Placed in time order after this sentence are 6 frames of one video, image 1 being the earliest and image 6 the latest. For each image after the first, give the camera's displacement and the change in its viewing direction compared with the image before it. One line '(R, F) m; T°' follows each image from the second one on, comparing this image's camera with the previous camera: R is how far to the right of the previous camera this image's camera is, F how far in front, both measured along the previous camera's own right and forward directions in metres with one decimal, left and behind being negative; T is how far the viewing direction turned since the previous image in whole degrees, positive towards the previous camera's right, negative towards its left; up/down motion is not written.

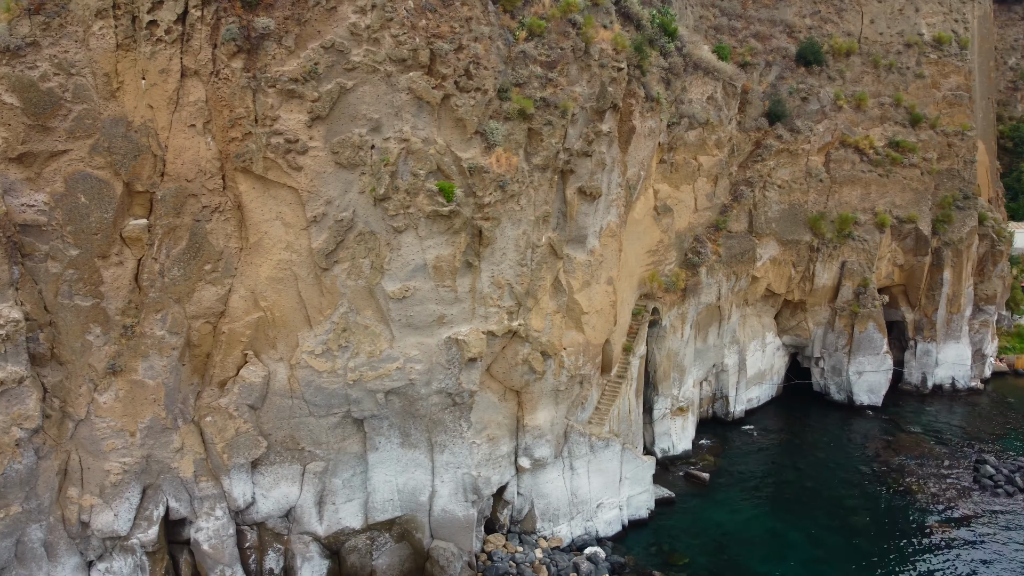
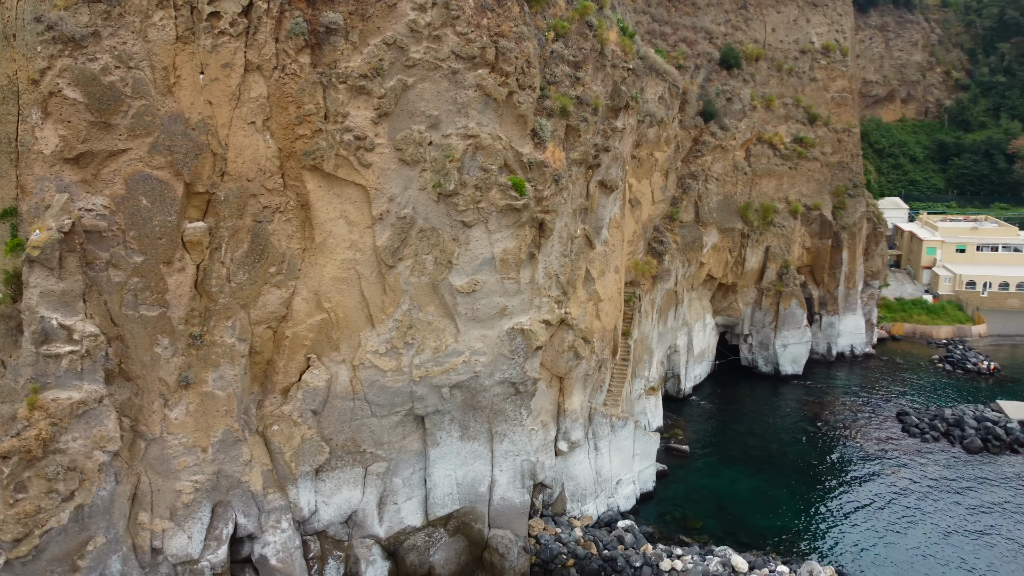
(-4.6, 0.0) m; +13°
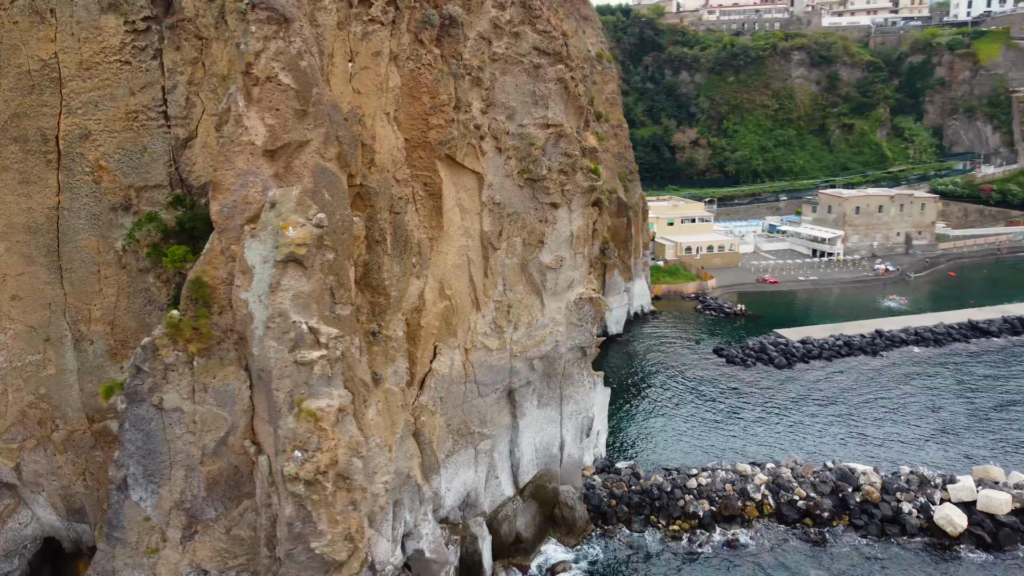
(-9.2, +0.9) m; +27°
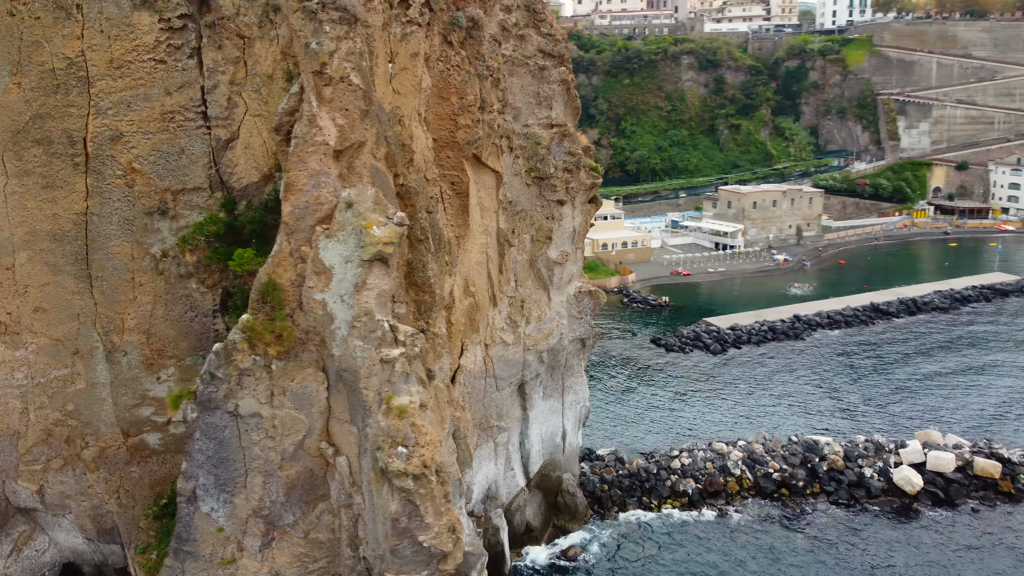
(-2.8, -0.2) m; +9°
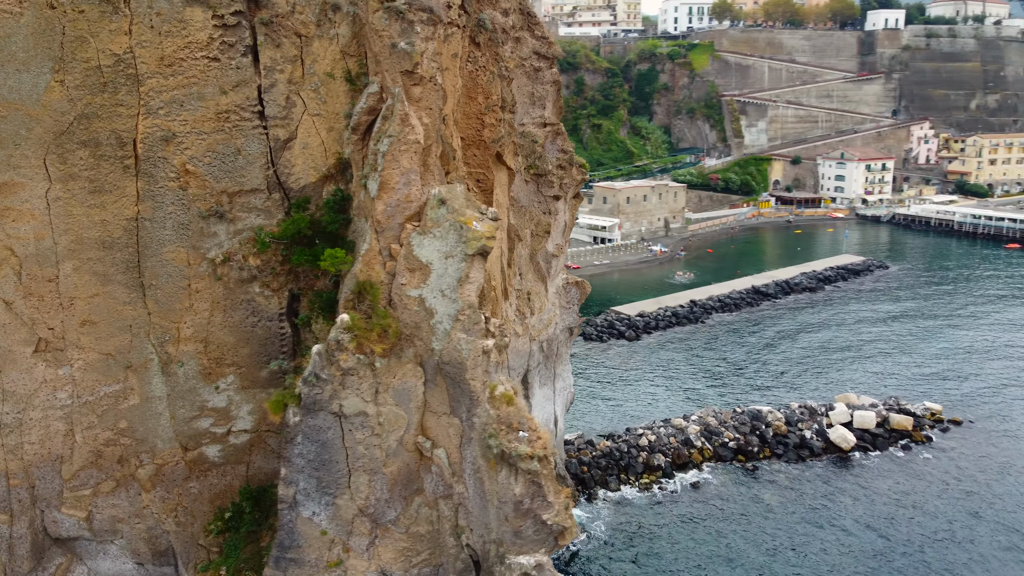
(-3.6, -0.2) m; +12°
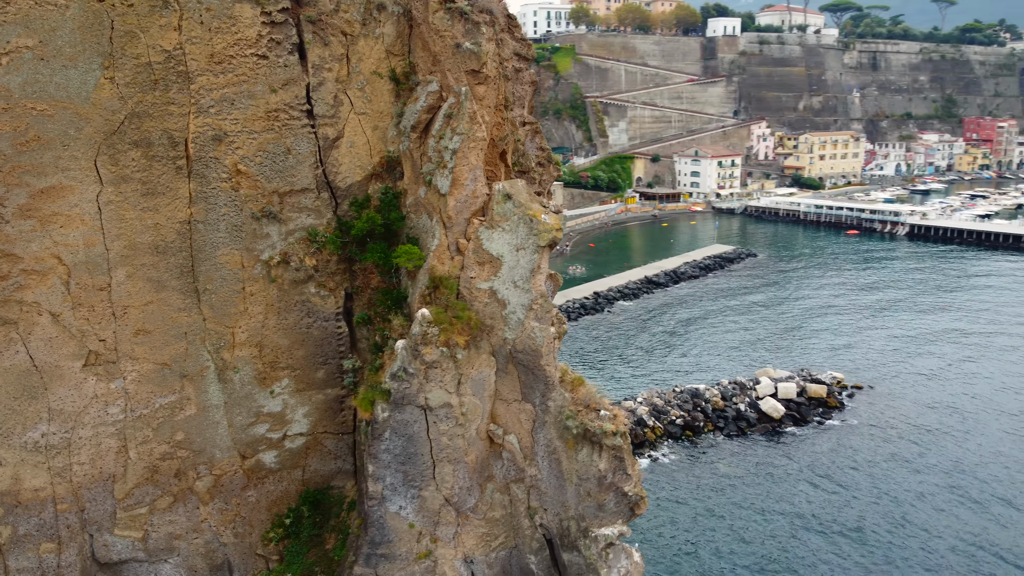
(-3.2, -0.2) m; +11°
